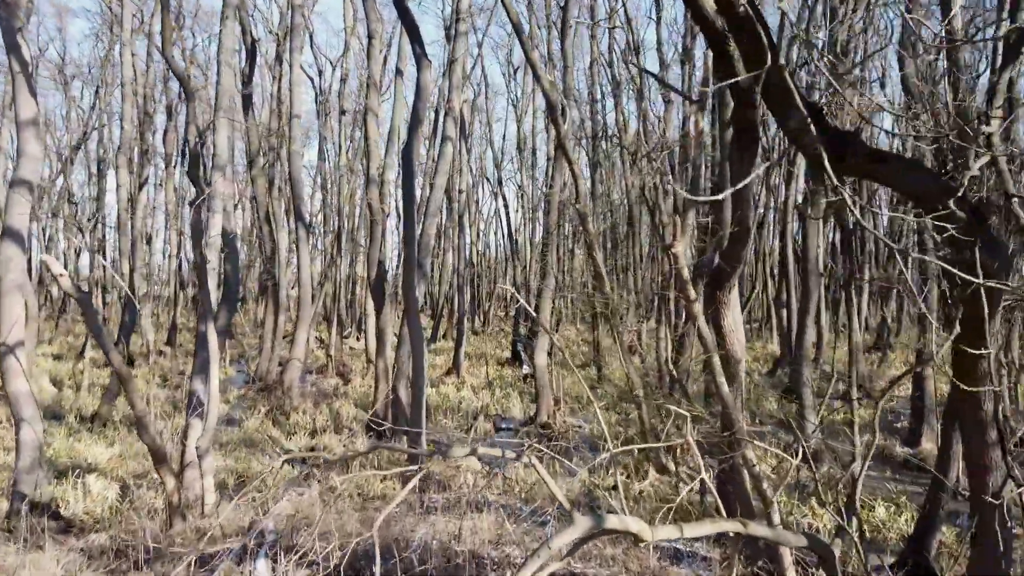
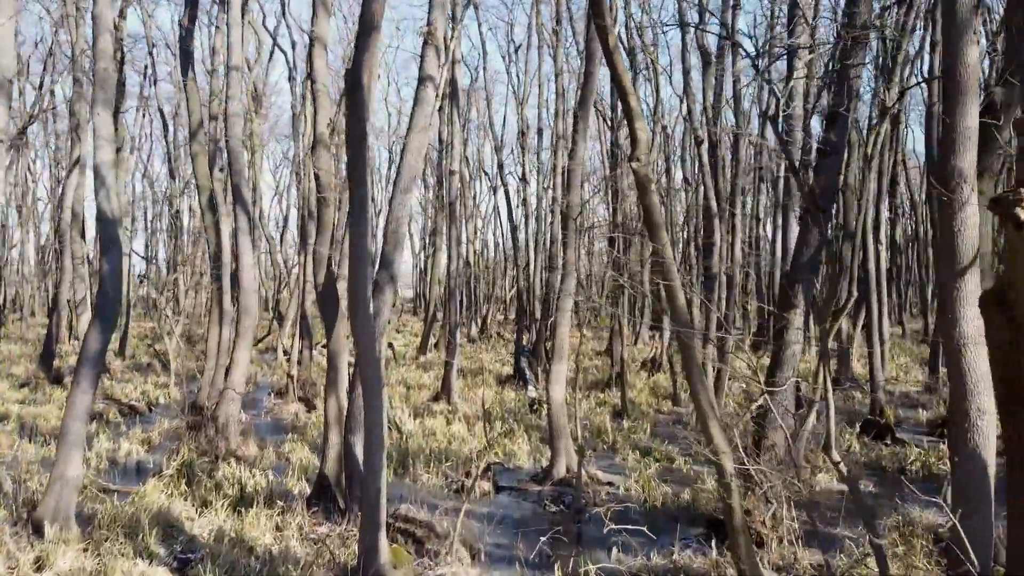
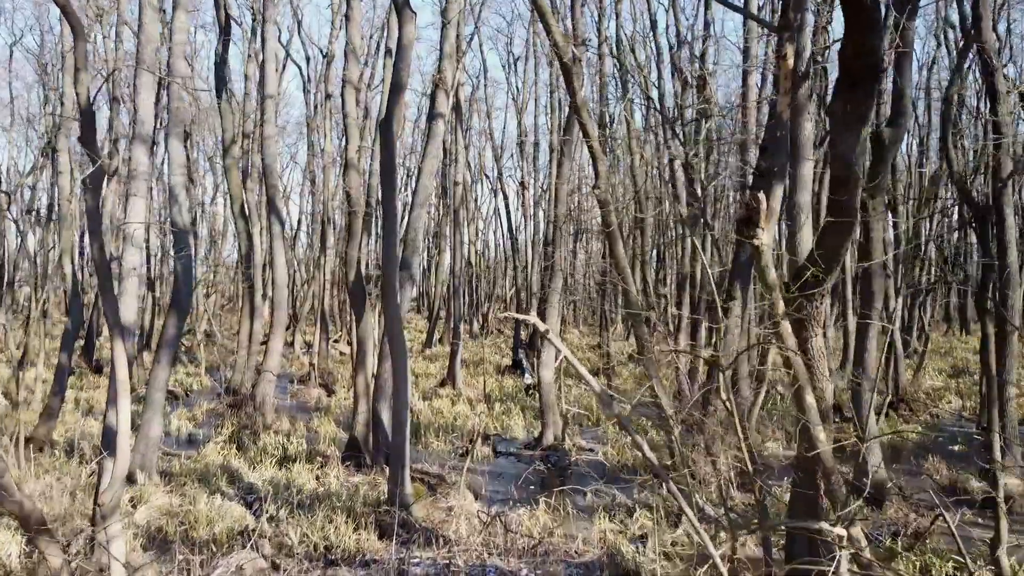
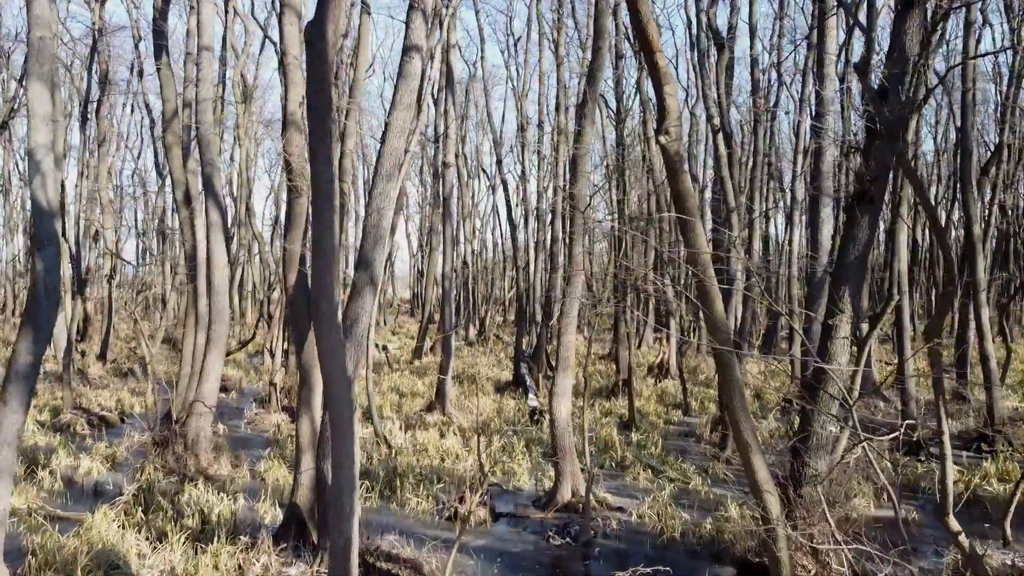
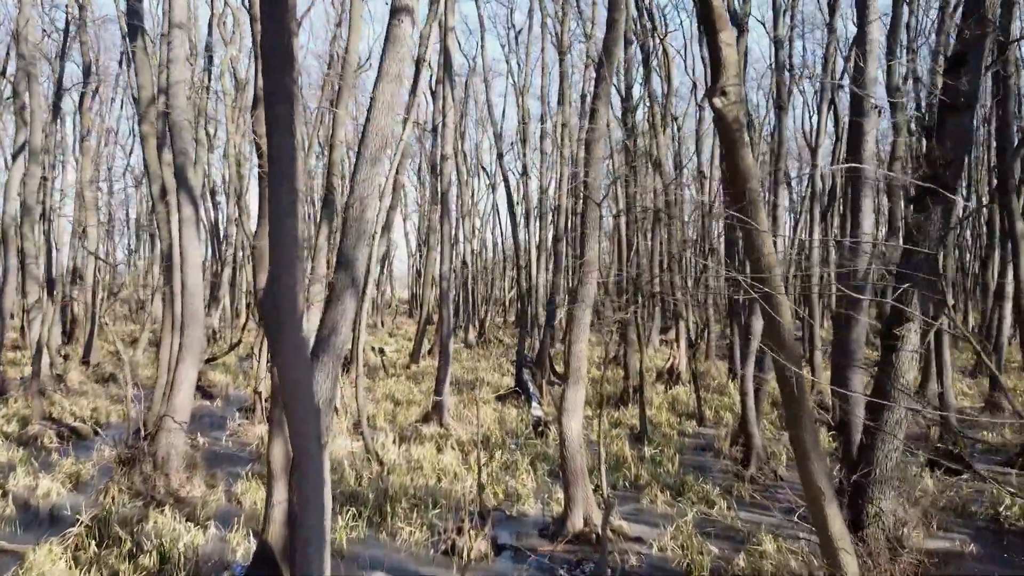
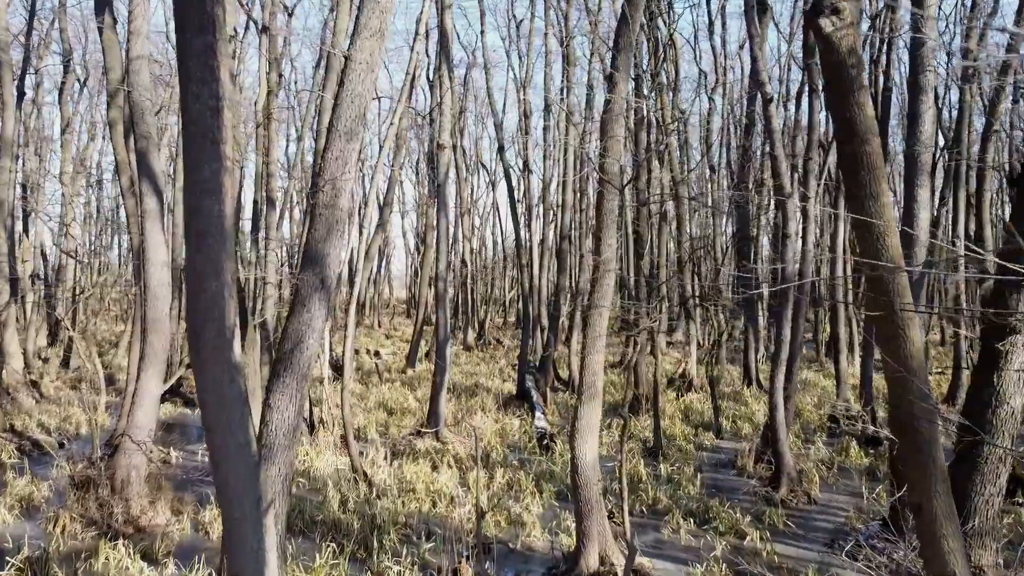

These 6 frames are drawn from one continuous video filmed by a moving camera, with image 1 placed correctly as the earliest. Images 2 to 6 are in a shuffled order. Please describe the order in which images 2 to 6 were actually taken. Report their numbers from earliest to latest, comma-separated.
3, 2, 4, 5, 6
